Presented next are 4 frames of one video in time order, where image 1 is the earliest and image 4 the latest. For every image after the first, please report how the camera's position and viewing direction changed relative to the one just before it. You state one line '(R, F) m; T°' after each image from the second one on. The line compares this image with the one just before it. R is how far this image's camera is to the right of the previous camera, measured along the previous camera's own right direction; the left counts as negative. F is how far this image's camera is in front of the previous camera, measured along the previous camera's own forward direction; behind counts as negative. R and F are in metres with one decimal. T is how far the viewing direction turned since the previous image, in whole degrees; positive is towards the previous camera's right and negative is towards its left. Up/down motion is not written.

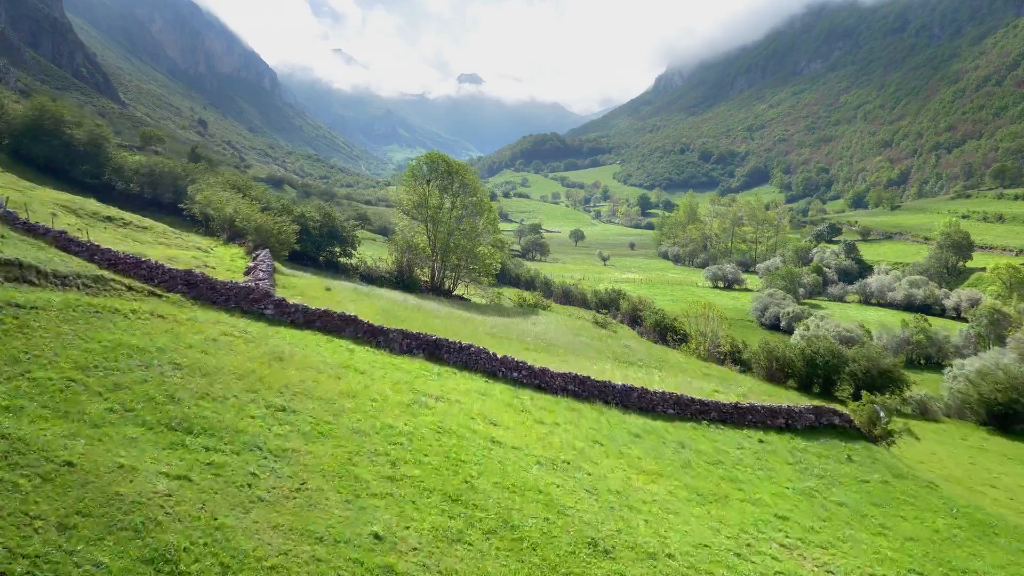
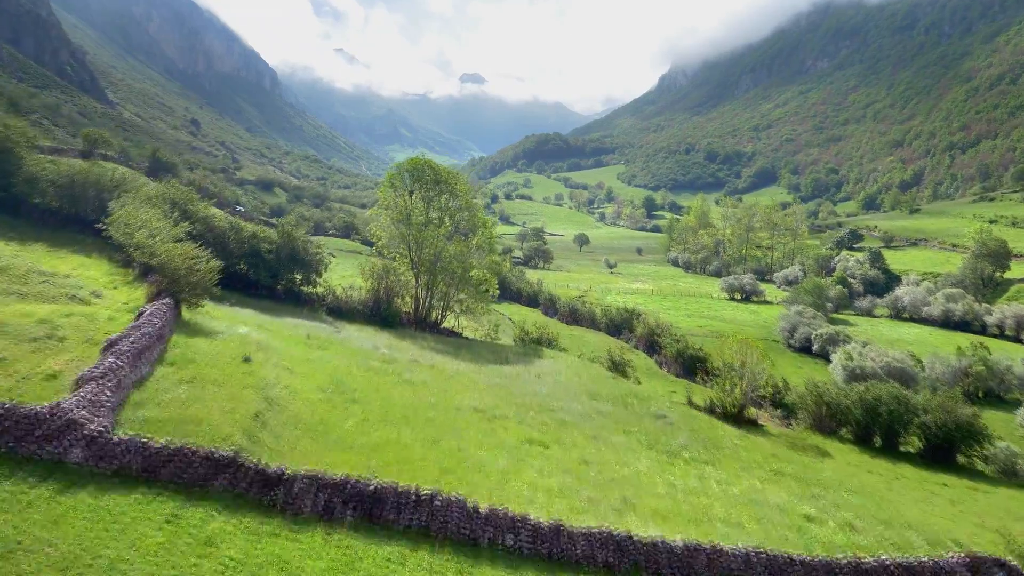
(+0.1, +7.4) m; 0°
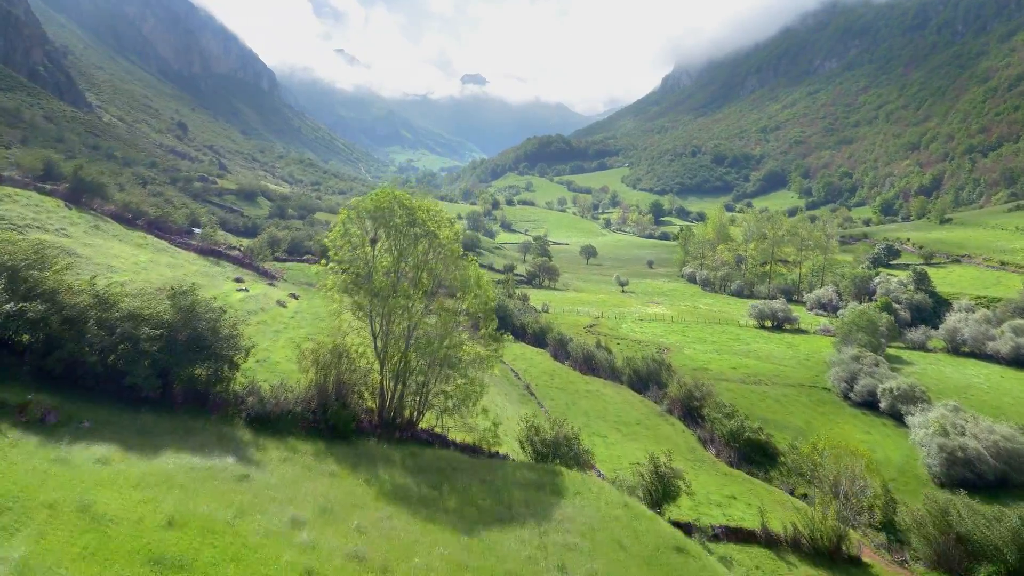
(-0.1, +11.0) m; 0°
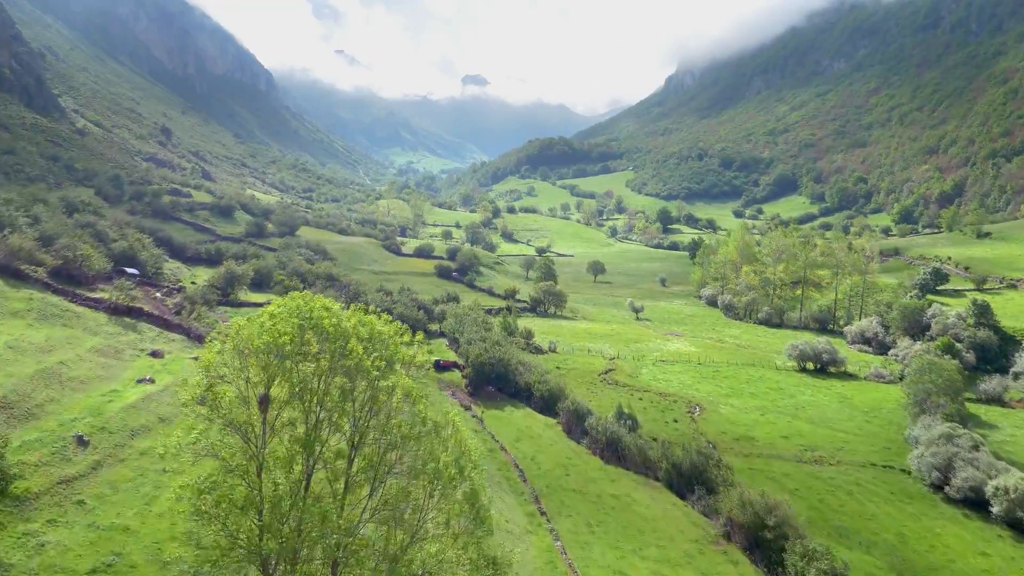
(-0.1, +11.9) m; 0°
